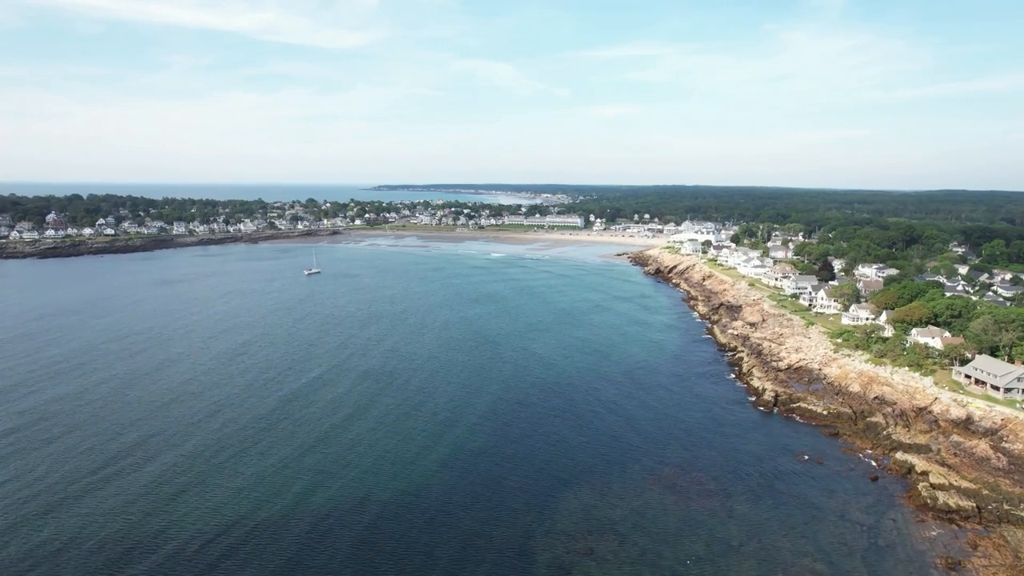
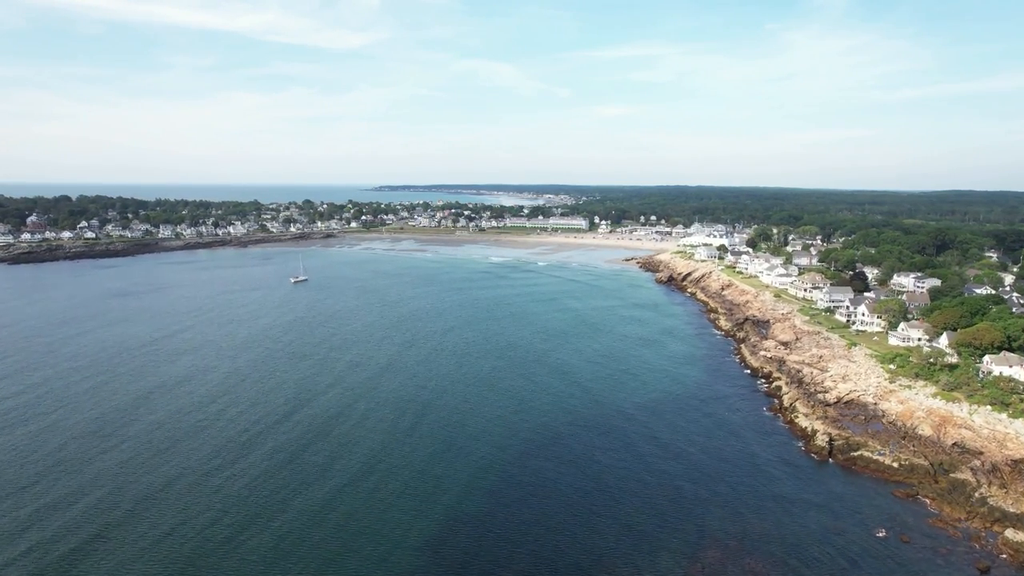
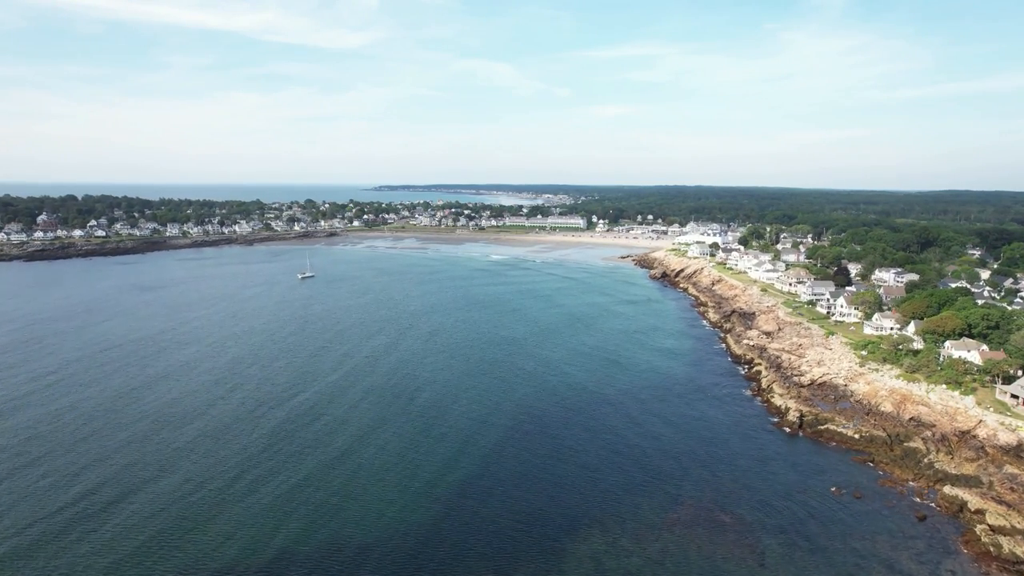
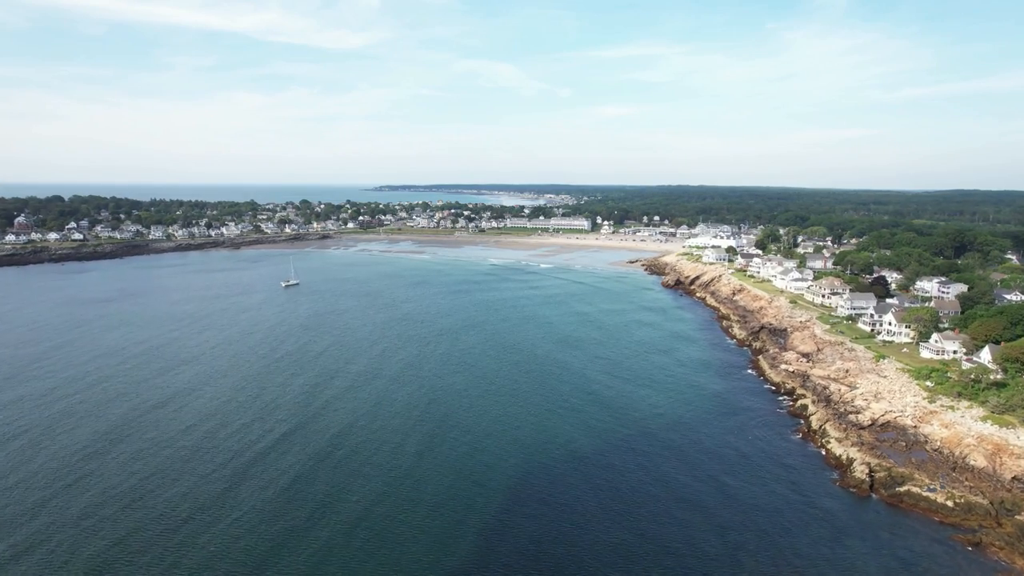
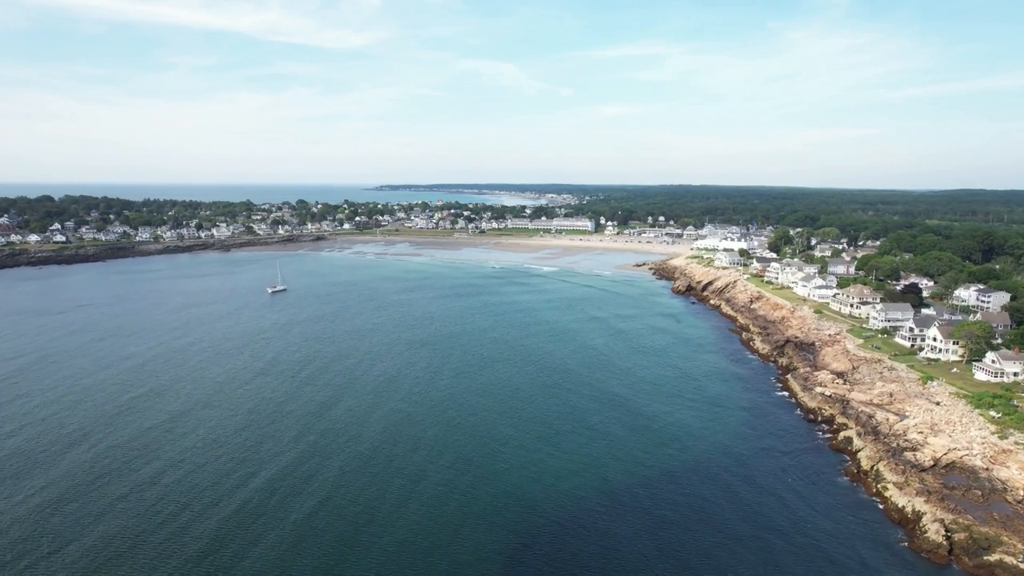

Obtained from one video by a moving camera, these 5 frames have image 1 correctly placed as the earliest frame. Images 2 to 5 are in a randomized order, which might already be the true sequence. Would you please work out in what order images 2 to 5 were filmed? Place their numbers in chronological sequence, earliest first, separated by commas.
3, 2, 4, 5
